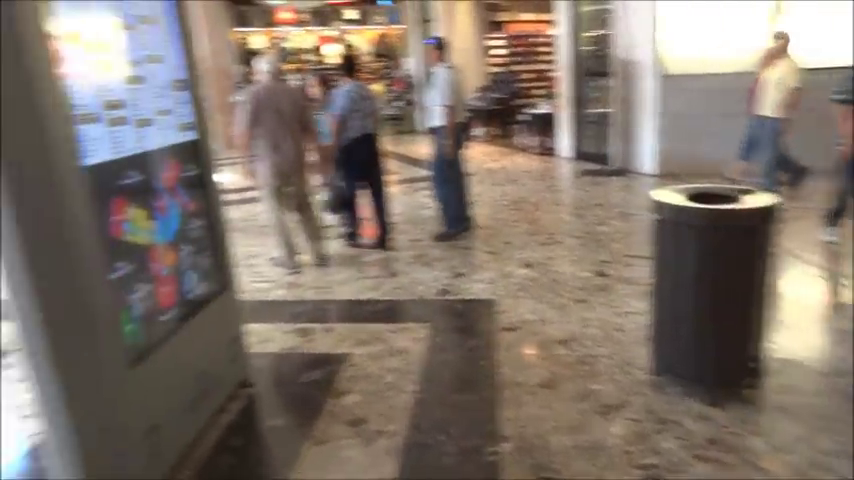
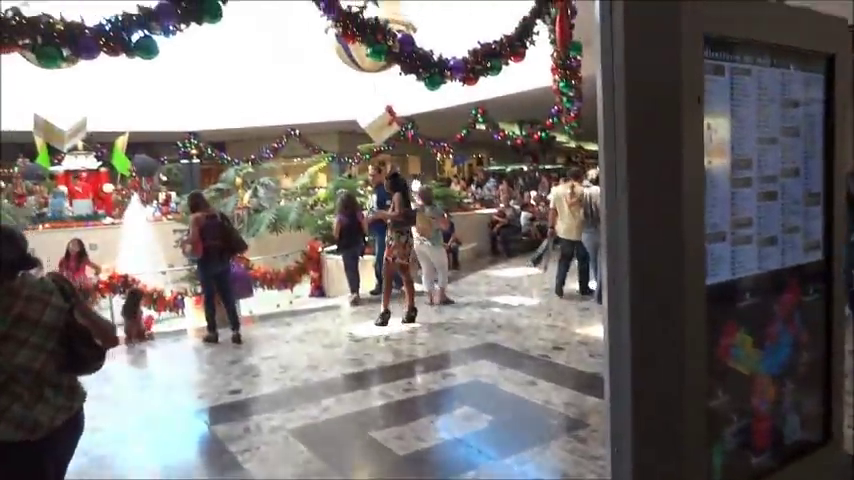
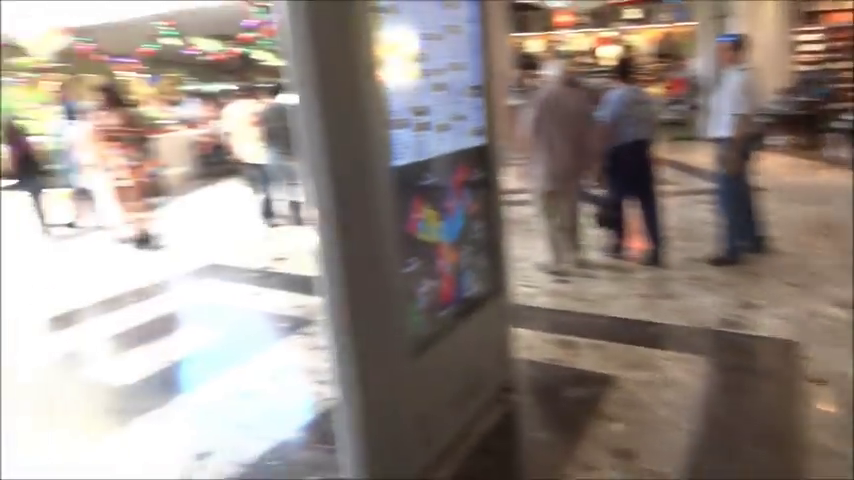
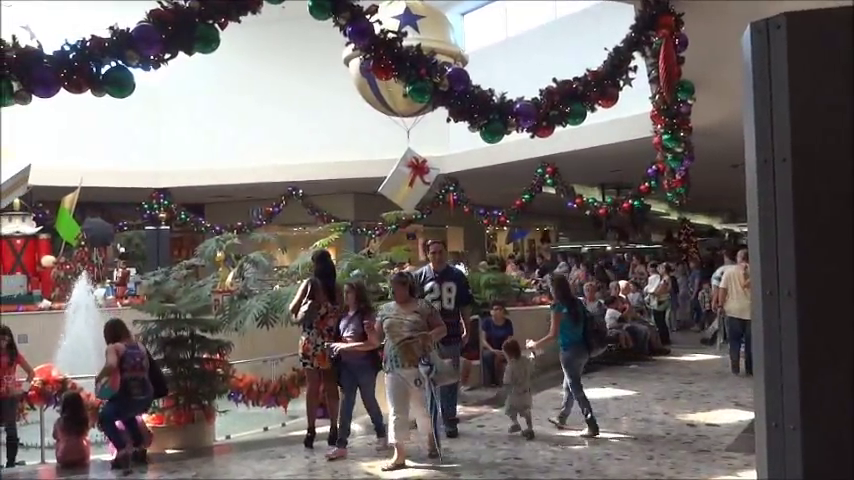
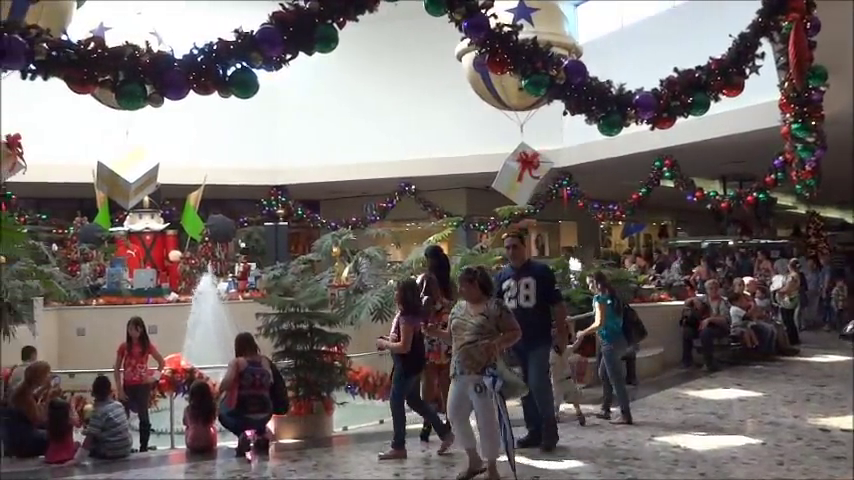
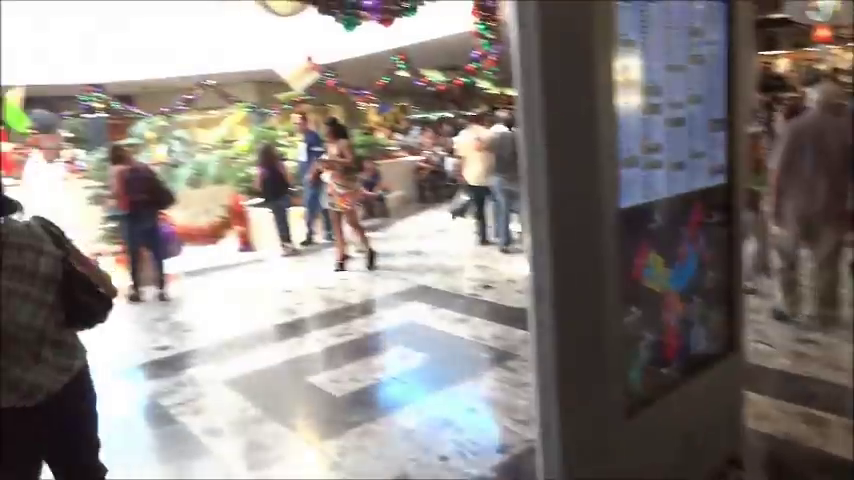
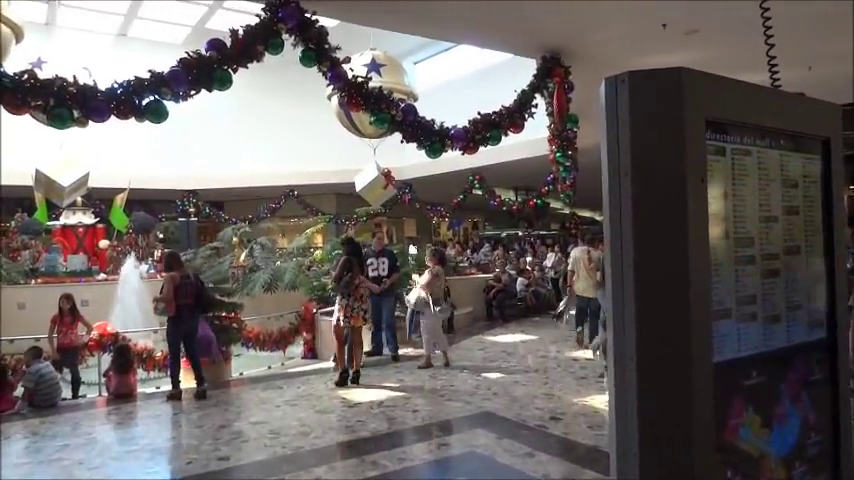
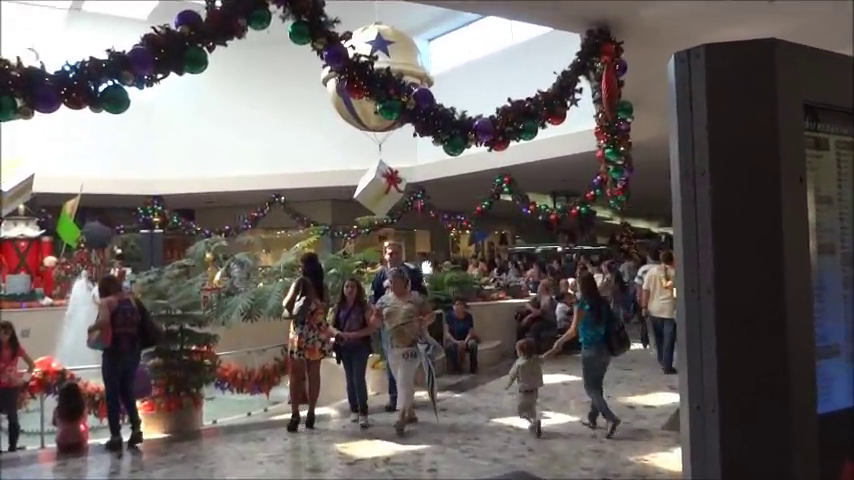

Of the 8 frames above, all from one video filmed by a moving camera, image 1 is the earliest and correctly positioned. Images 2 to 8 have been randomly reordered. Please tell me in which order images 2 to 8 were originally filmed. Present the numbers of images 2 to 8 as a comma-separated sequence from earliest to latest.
3, 6, 2, 7, 8, 4, 5
